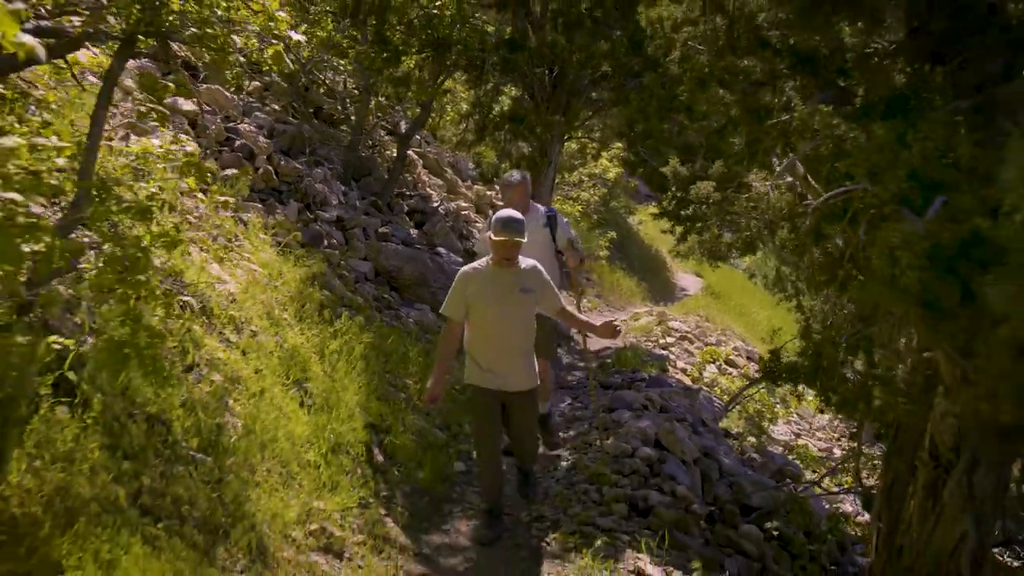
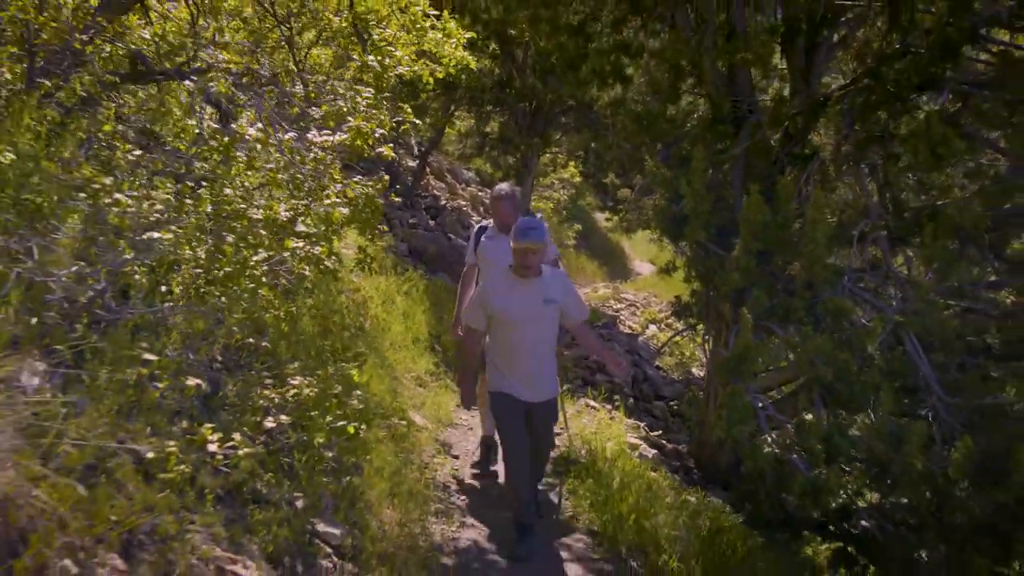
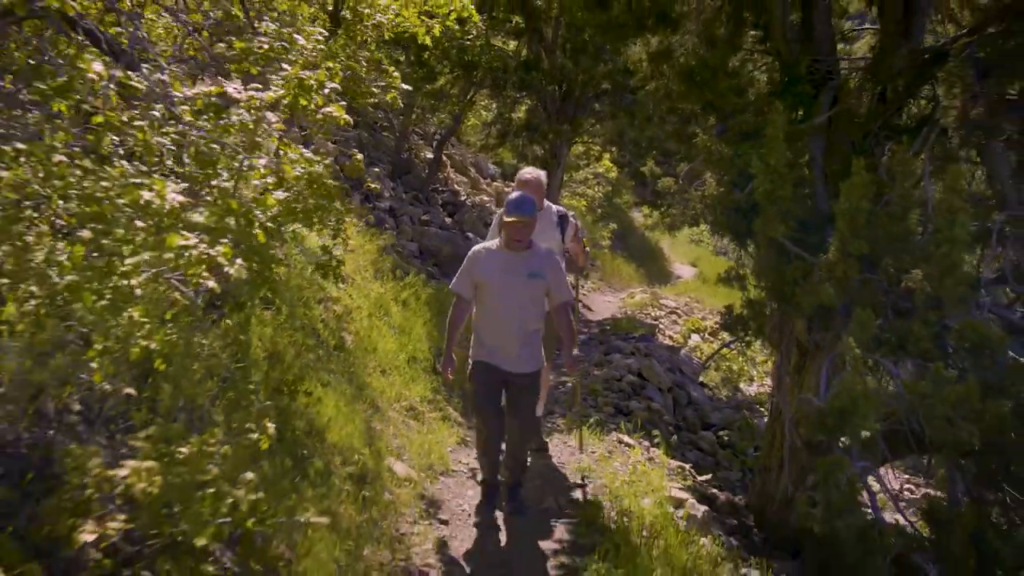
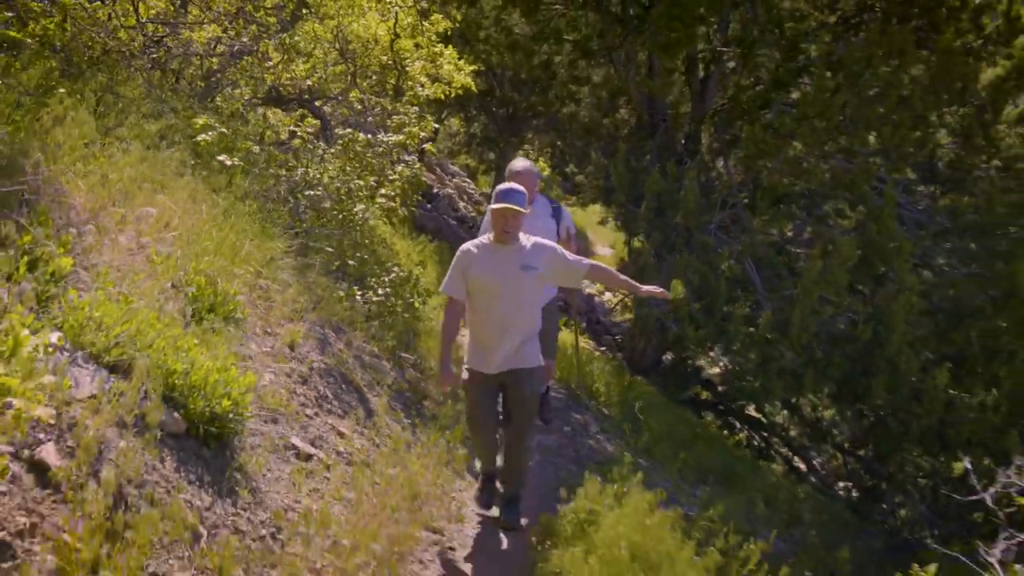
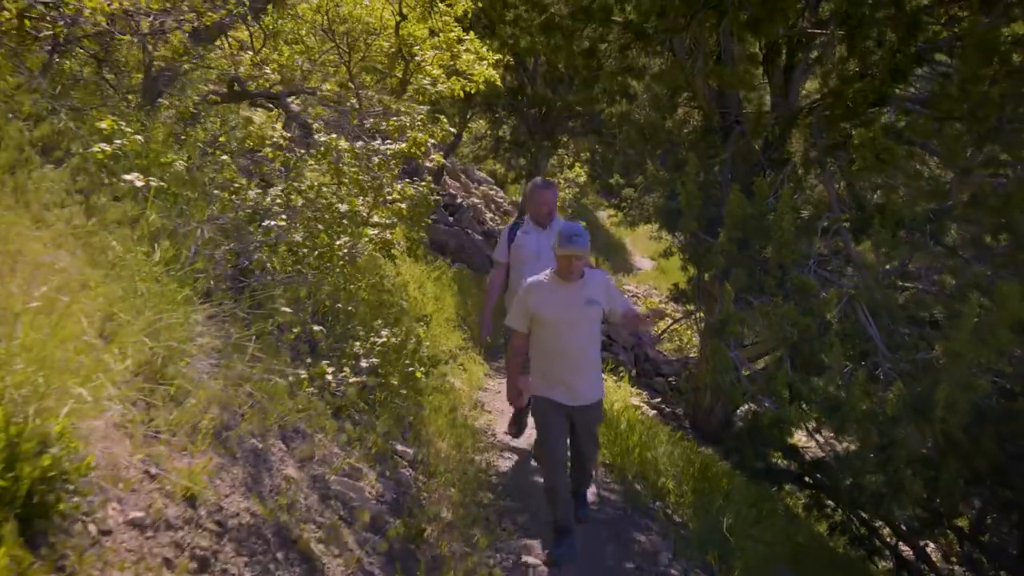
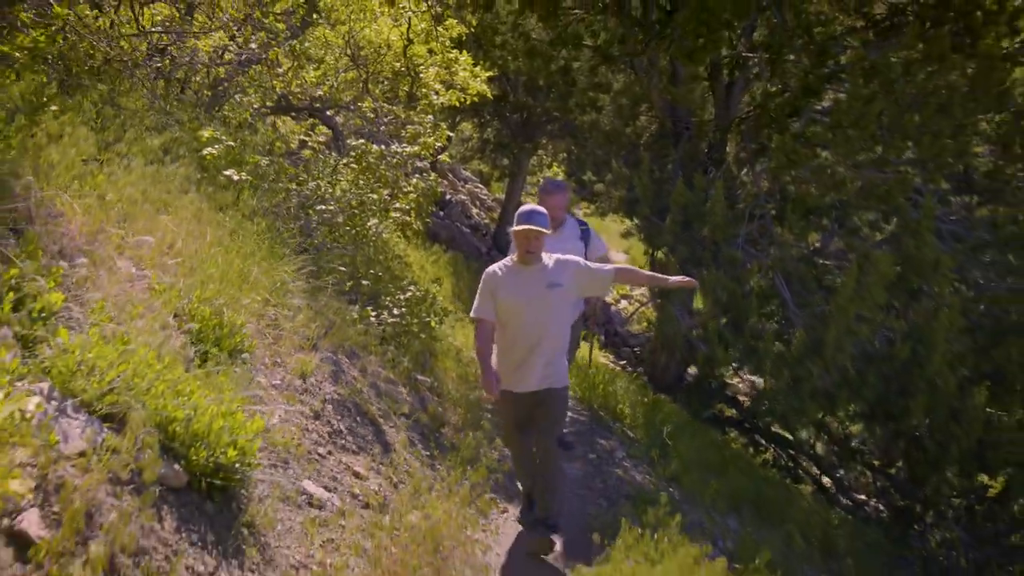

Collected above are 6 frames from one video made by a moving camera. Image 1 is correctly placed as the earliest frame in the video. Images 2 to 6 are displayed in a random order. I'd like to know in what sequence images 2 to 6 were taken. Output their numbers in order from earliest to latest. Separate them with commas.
3, 2, 5, 6, 4
